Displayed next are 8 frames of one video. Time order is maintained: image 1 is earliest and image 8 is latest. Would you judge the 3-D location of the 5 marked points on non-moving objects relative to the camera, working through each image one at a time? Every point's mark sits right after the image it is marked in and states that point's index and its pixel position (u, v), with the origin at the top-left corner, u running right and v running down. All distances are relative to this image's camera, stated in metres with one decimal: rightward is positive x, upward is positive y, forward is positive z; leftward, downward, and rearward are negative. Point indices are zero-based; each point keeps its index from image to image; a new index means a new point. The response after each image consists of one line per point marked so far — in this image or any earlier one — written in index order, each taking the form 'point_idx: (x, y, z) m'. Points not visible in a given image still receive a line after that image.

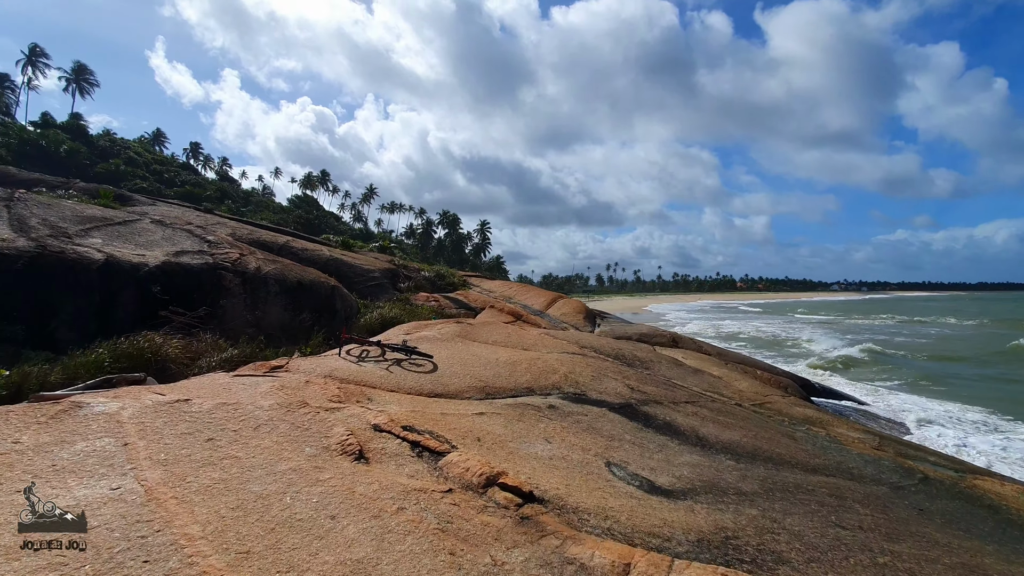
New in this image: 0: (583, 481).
0: (+0.5, -1.3, +3.3) m
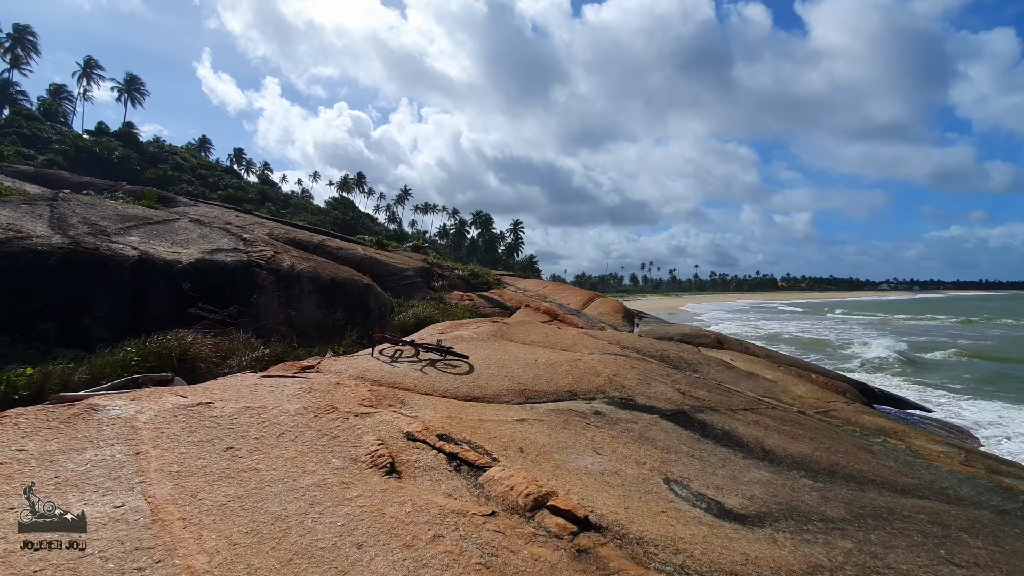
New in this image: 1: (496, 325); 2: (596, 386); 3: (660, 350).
0: (+0.8, -1.2, +2.9) m
1: (-0.3, -0.7, +9.1) m
2: (+1.0, -1.1, +5.9) m
3: (+2.7, -1.1, +9.2) m
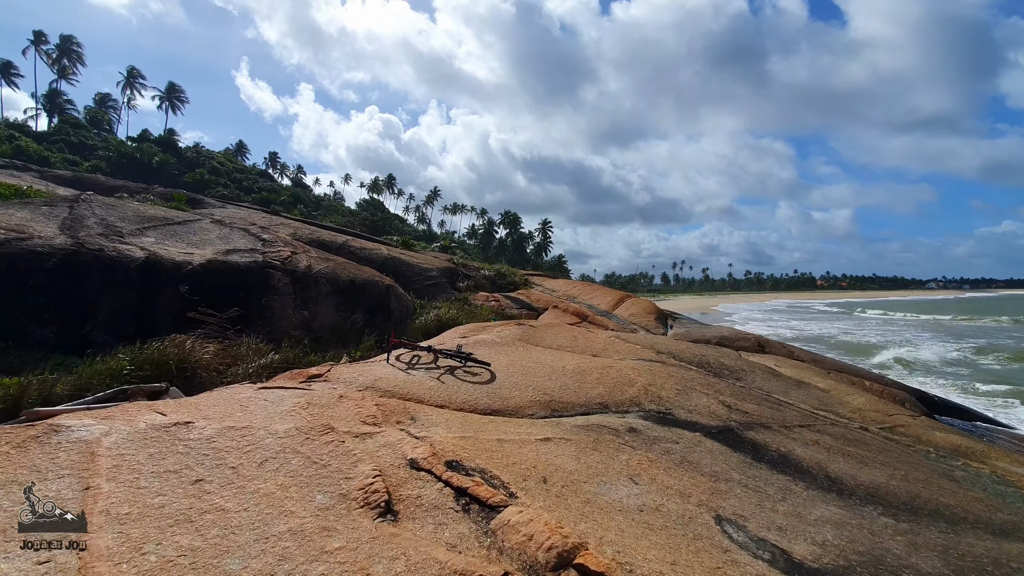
0: (+0.9, -1.3, +2.4) m
1: (+0.2, -0.7, +8.6) m
2: (+1.3, -1.2, +5.3) m
3: (+3.2, -1.1, +8.5) m
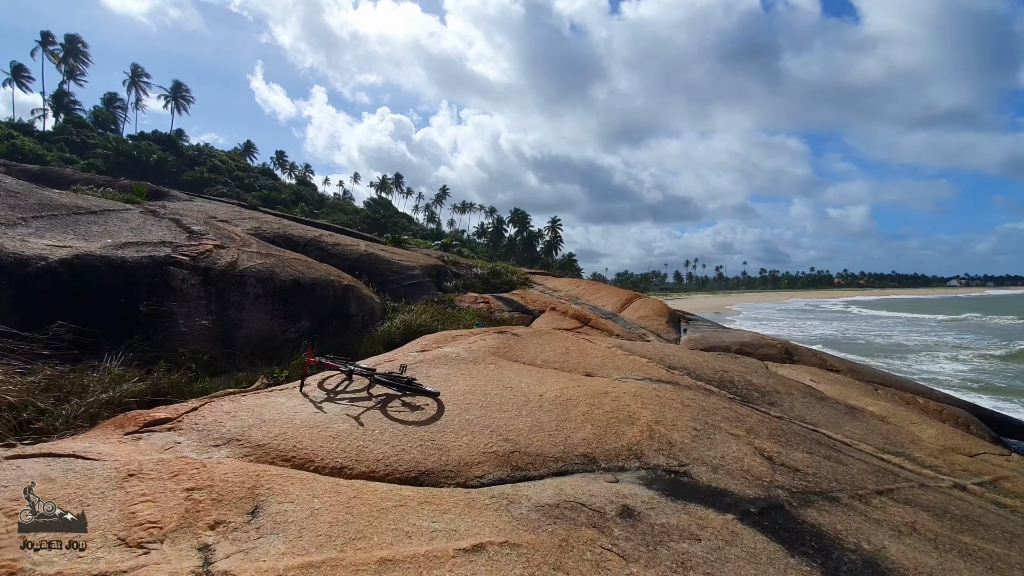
0: (+0.4, -1.3, +0.8) m
1: (-0.2, -0.7, +7.1) m
2: (+0.9, -1.2, +3.7) m
3: (+2.9, -1.1, +6.9) m
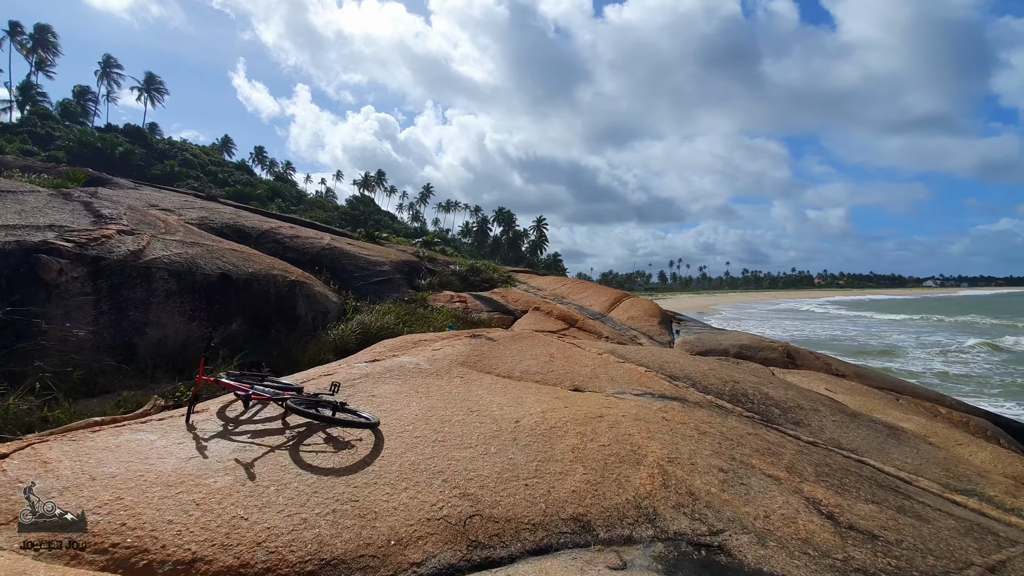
0: (+0.3, -1.2, -0.3) m
1: (-0.5, -0.6, +6.0) m
2: (+0.7, -1.1, +2.7) m
3: (+2.6, -1.1, +5.9) m
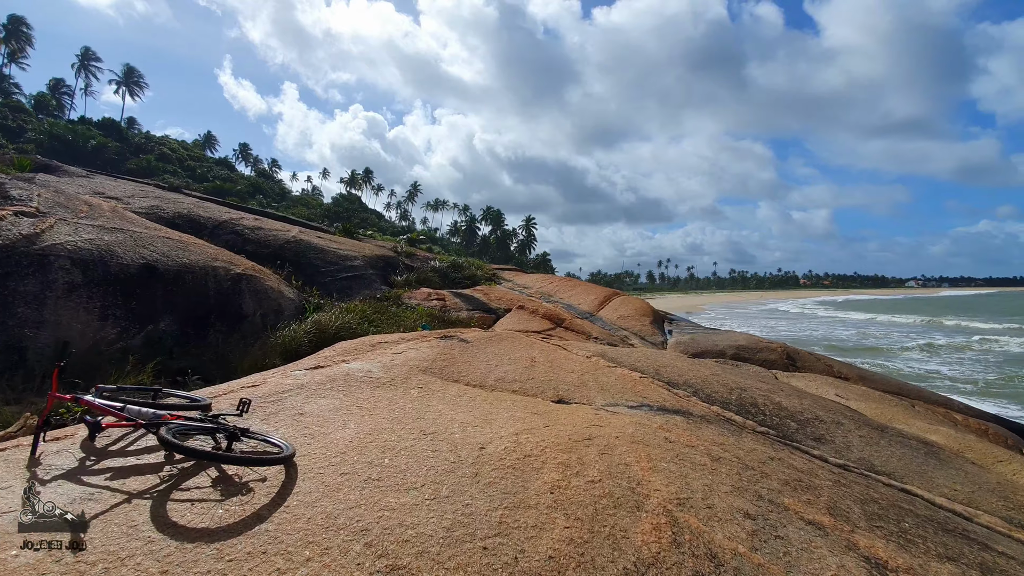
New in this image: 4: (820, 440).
0: (+0.2, -1.2, -1.0) m
1: (-0.7, -0.6, +5.2) m
2: (+0.5, -1.1, +1.9) m
3: (+2.3, -1.0, +5.2) m
4: (+2.5, -1.2, +4.1) m
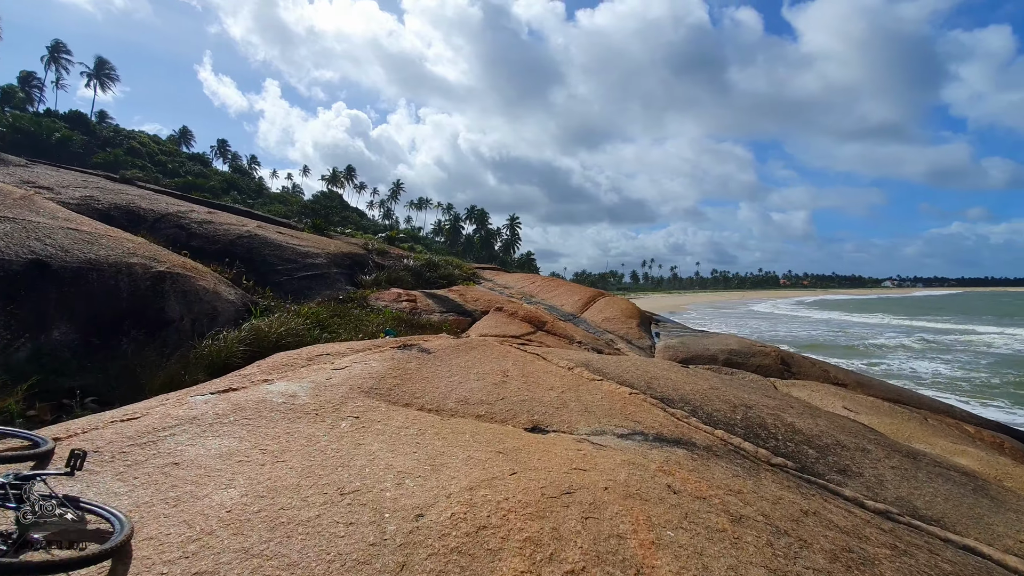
0: (+0.1, -1.2, -1.8) m
1: (-1.0, -0.6, +4.4) m
2: (+0.3, -1.1, +1.2) m
3: (+2.0, -1.1, +4.5) m
4: (+2.3, -1.2, +3.4) m
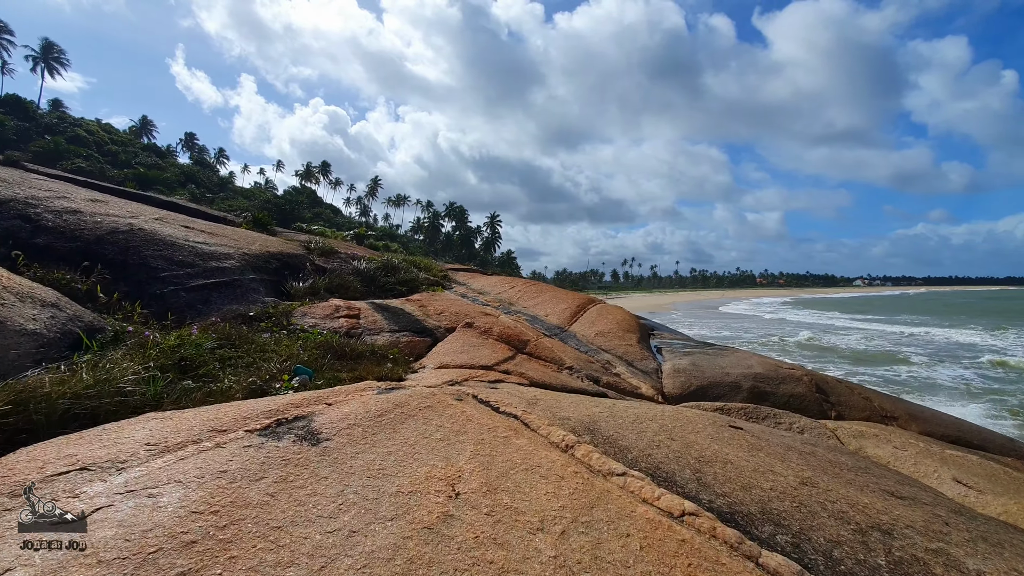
0: (+0.1, -1.4, -3.8) m
1: (-1.2, -0.8, +2.3) m
2: (+0.2, -1.3, -0.8) m
3: (+1.8, -1.2, +2.5) m
4: (+2.1, -1.4, +1.5) m
